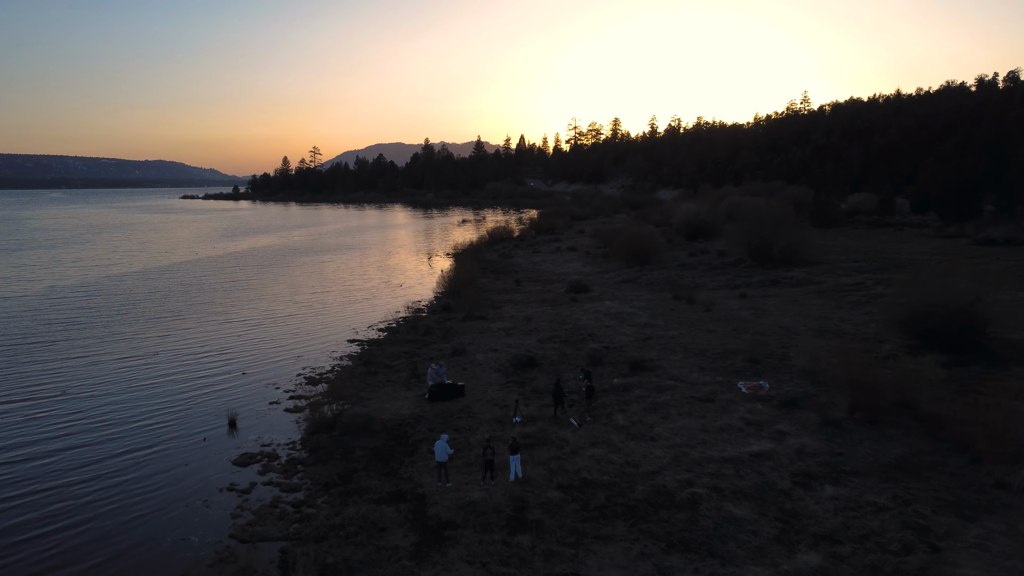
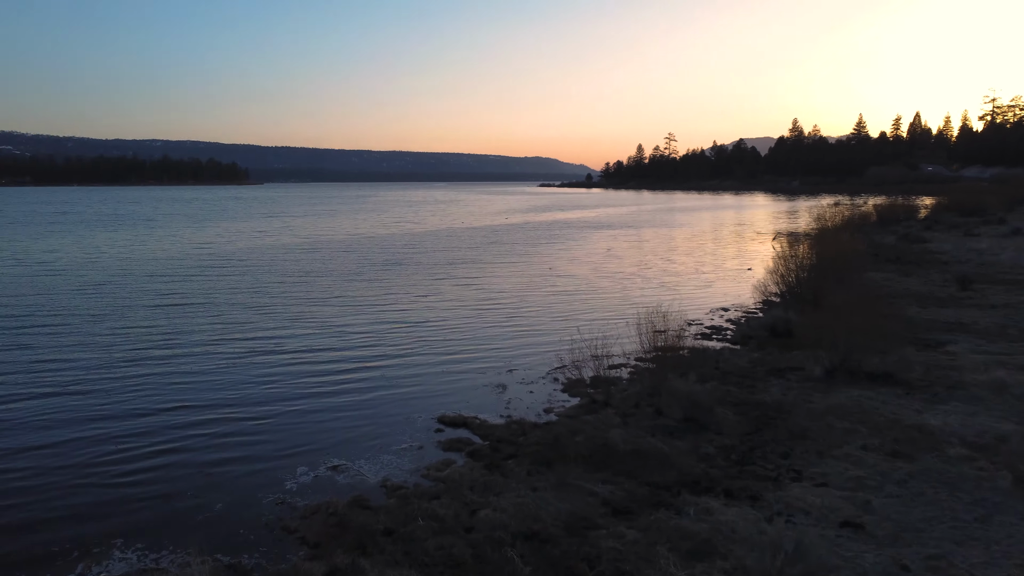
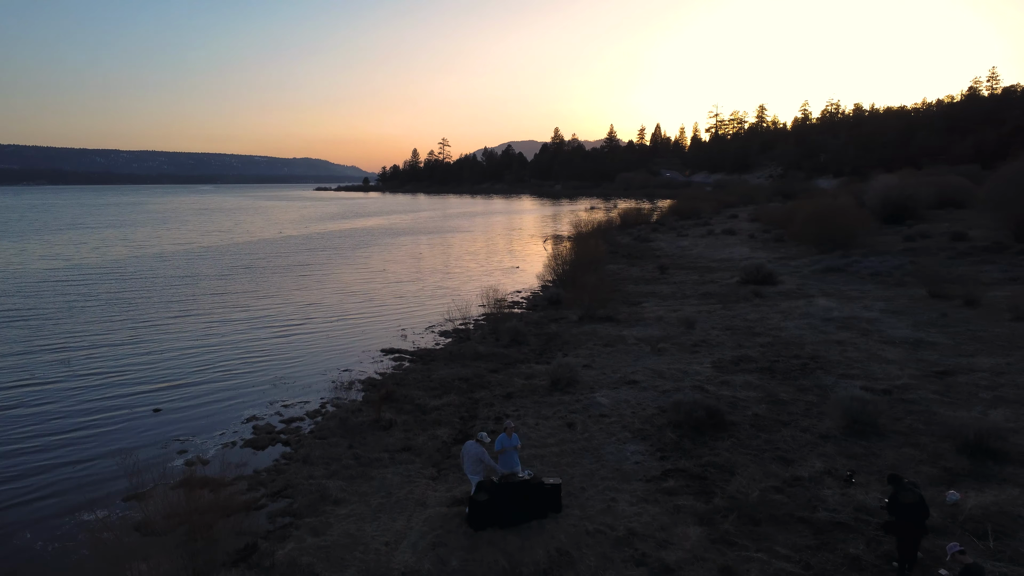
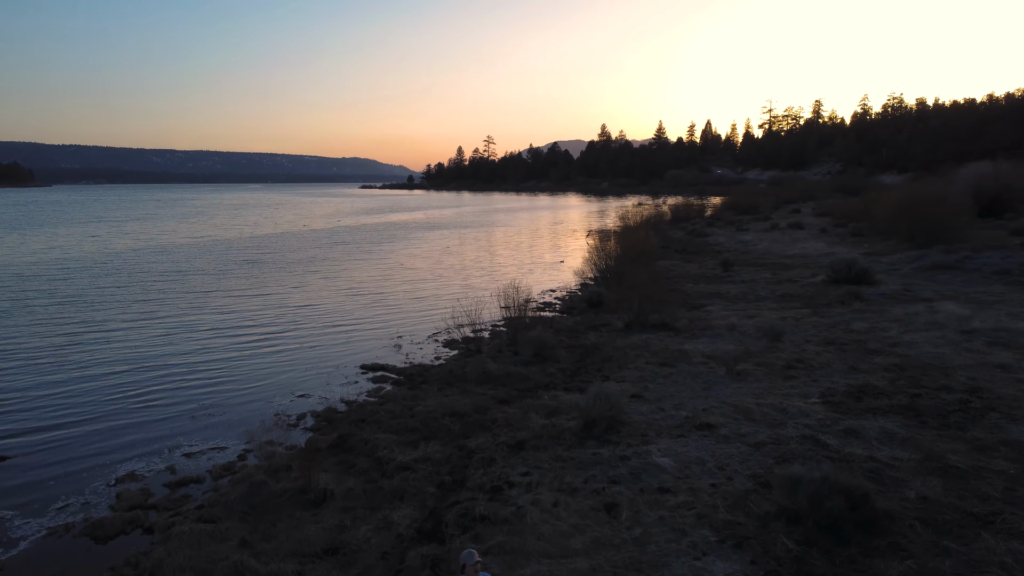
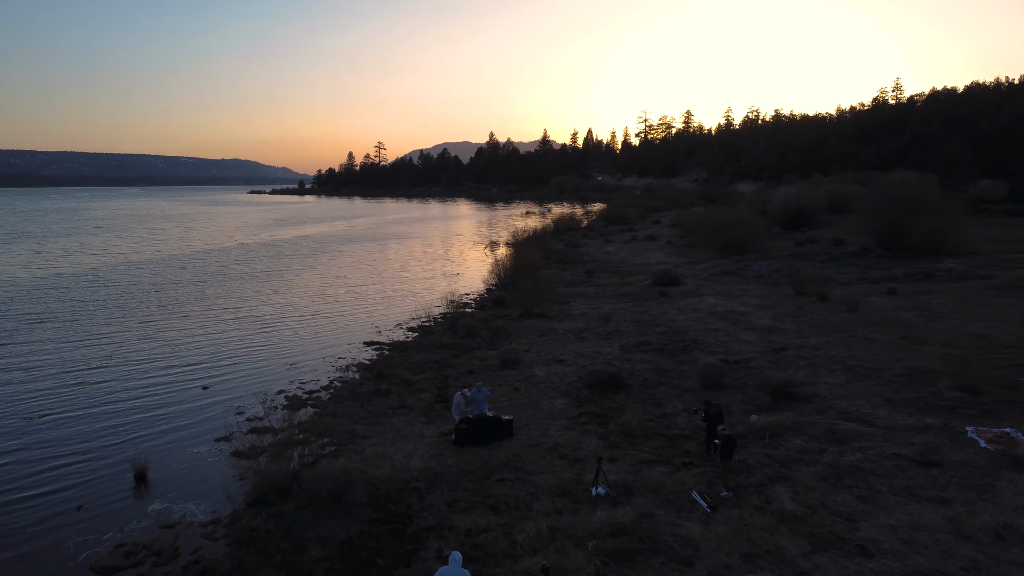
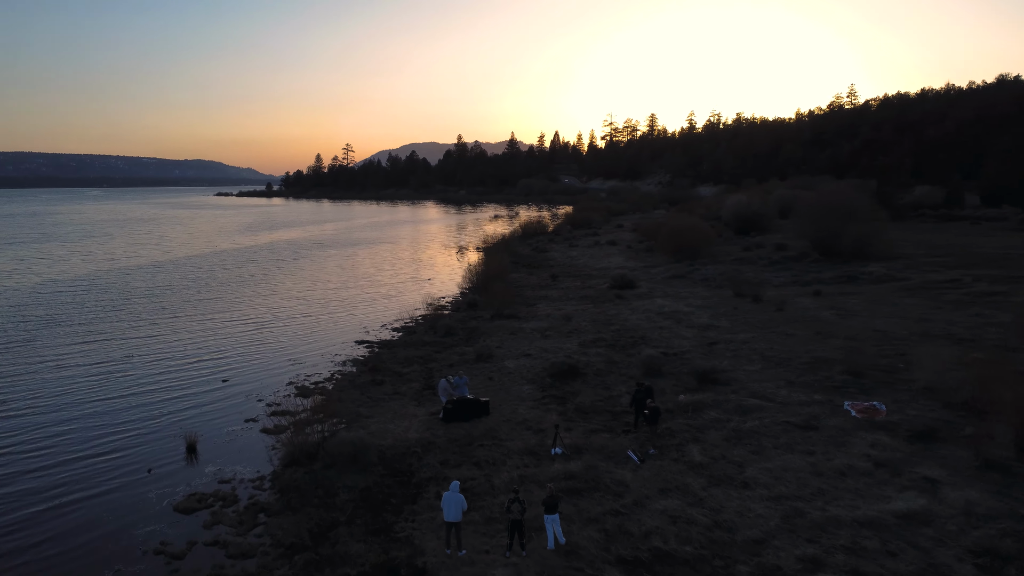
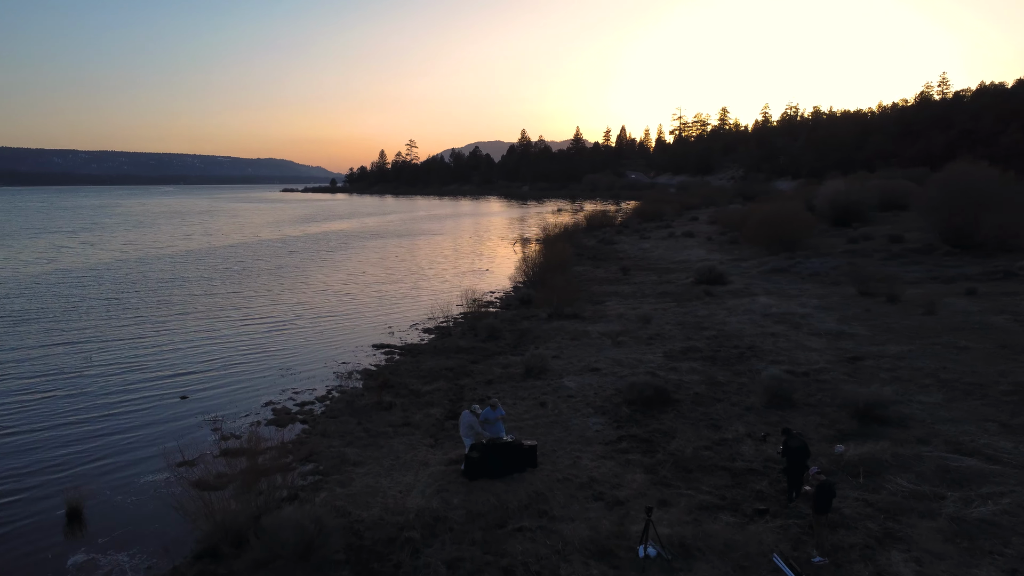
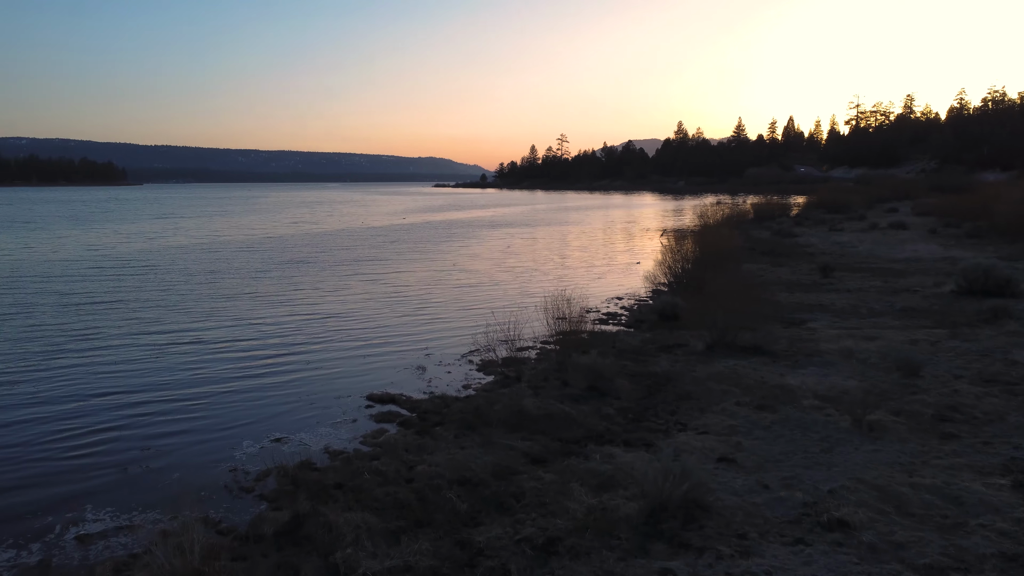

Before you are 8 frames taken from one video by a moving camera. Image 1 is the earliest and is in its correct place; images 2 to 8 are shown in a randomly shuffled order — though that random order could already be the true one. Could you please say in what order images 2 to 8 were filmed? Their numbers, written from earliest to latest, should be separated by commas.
6, 5, 7, 3, 4, 8, 2
